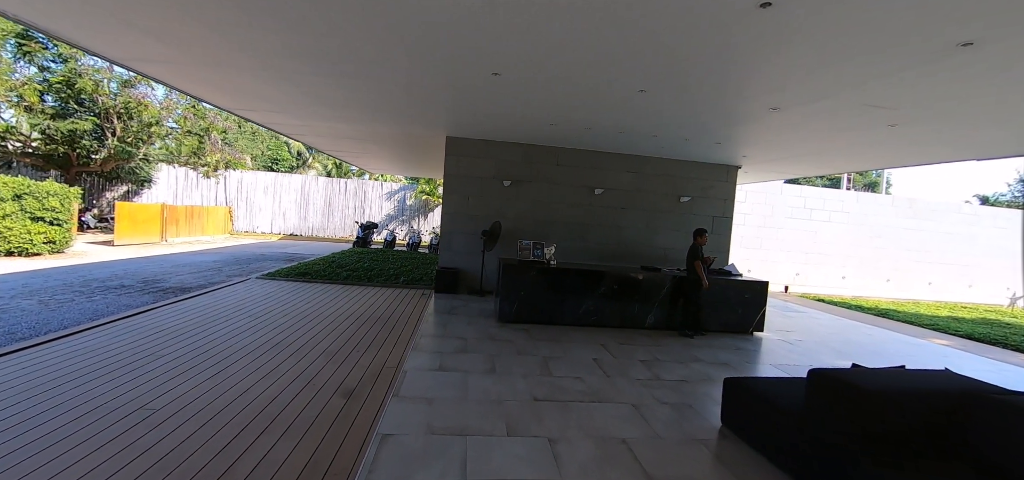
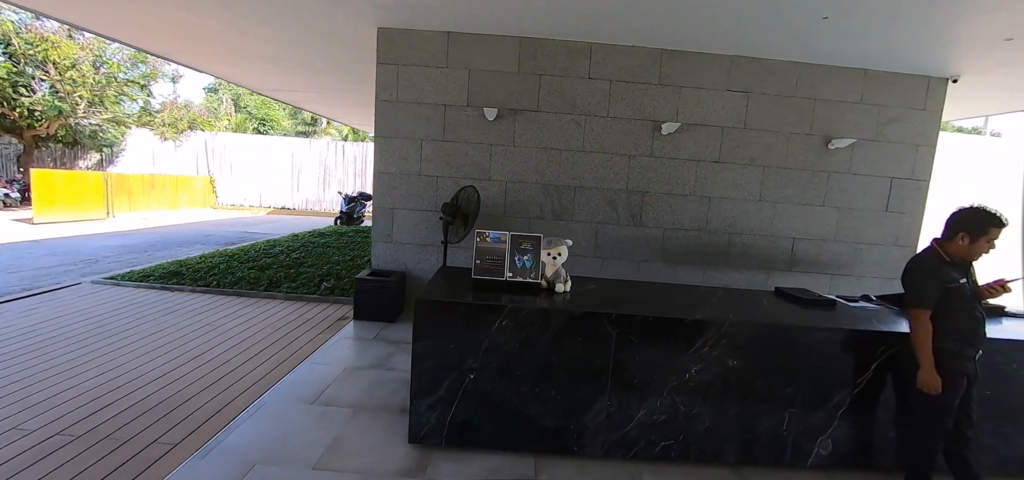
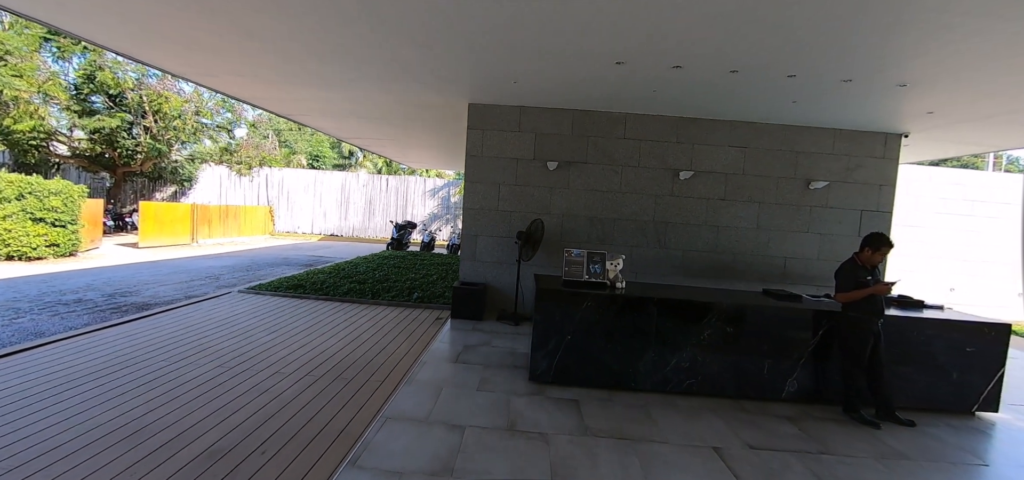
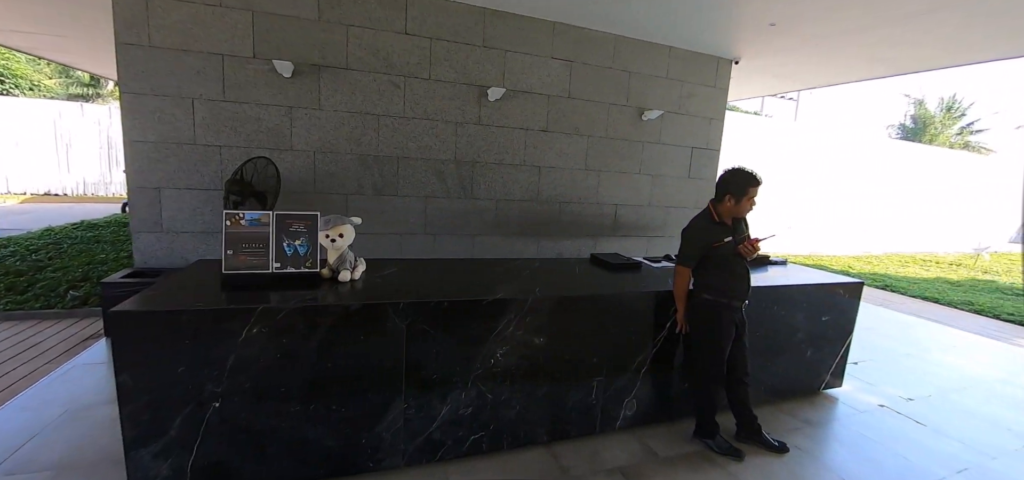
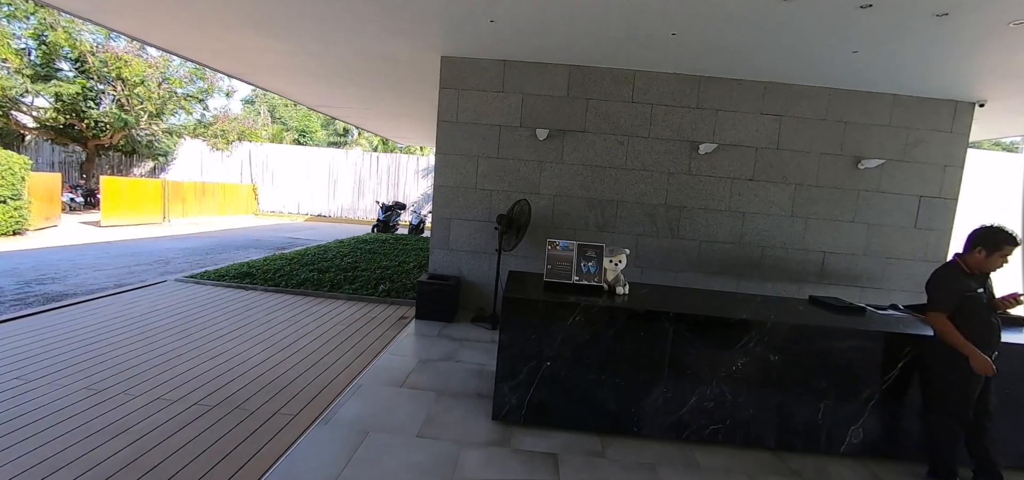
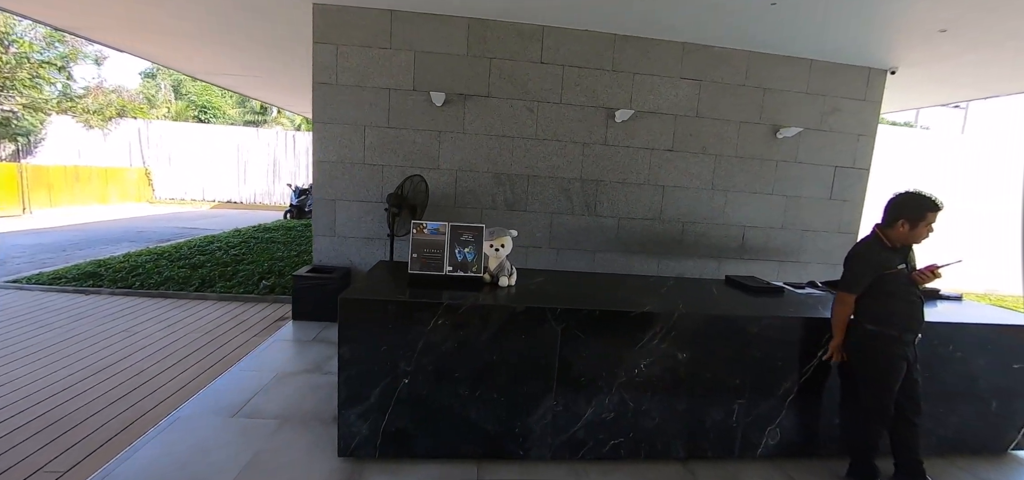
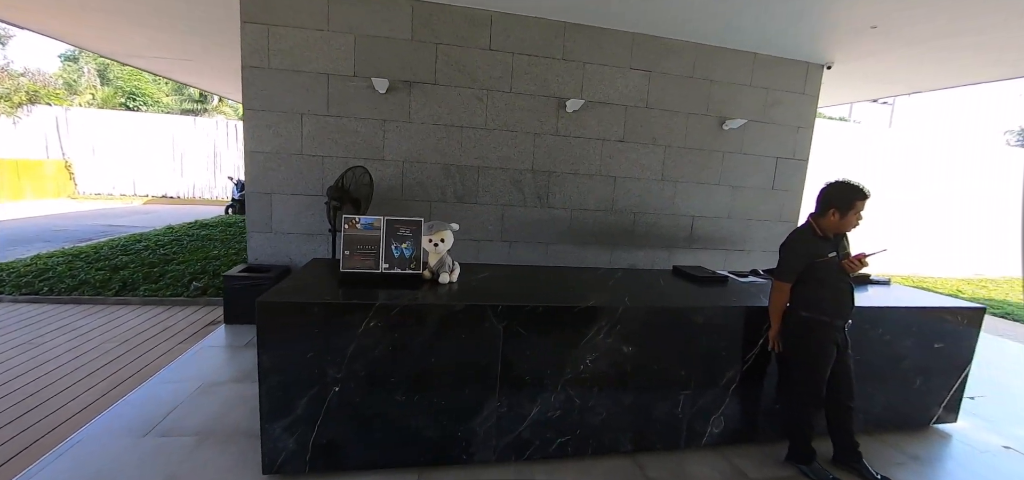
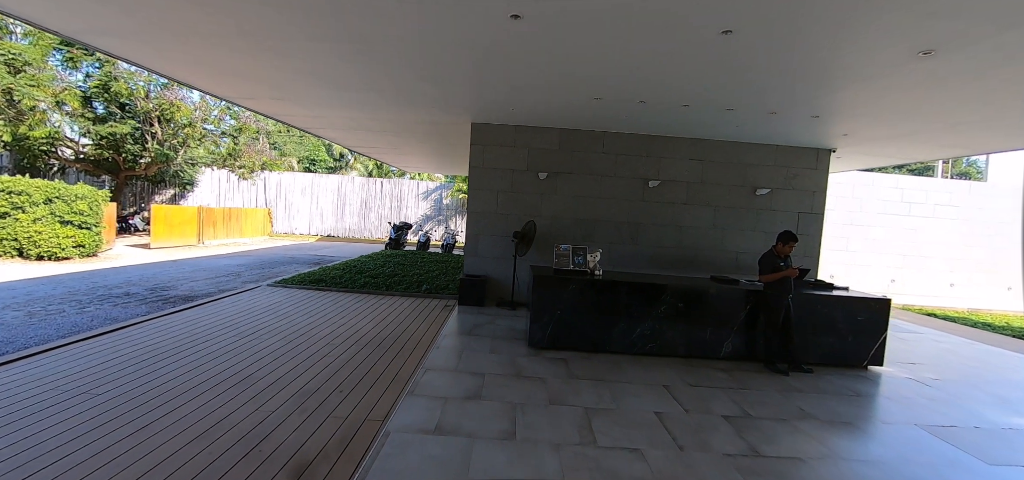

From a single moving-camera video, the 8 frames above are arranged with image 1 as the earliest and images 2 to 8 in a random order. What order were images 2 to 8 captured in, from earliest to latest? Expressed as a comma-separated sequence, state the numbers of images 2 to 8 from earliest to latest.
8, 3, 5, 2, 6, 7, 4
